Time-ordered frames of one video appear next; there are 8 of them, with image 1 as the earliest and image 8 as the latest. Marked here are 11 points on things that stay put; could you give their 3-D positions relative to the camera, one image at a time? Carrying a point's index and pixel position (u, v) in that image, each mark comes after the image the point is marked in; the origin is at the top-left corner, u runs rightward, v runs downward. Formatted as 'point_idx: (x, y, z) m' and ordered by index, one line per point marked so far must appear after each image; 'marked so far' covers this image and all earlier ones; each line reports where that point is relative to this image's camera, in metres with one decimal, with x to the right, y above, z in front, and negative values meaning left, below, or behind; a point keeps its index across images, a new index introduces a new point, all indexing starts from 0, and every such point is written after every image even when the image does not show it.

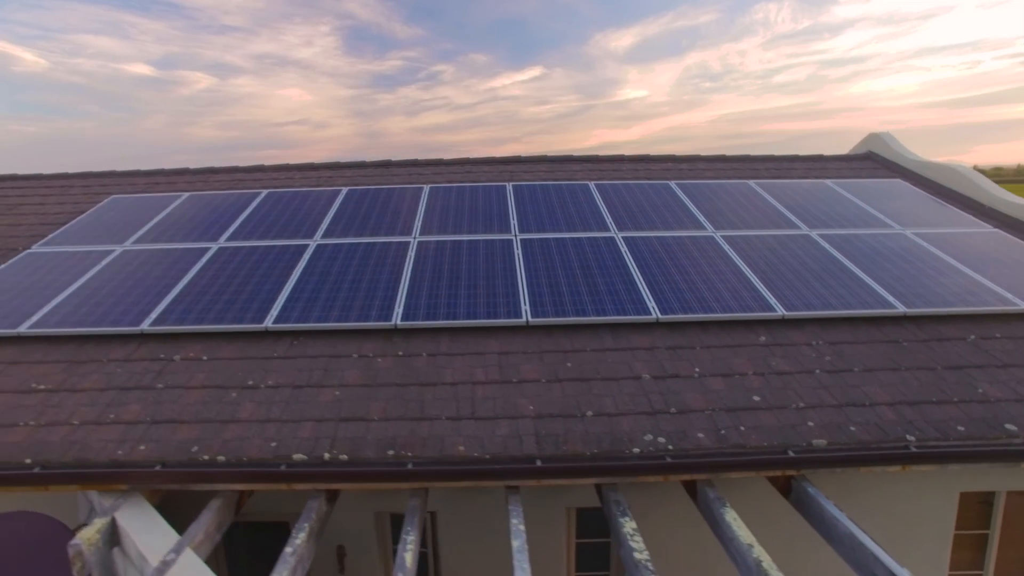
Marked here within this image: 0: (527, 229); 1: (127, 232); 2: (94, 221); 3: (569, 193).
0: (+0.3, +0.8, +7.7) m
1: (-5.7, +0.8, +8.0) m
2: (-6.5, +1.1, +8.4) m
3: (+1.0, +1.5, +8.8) m
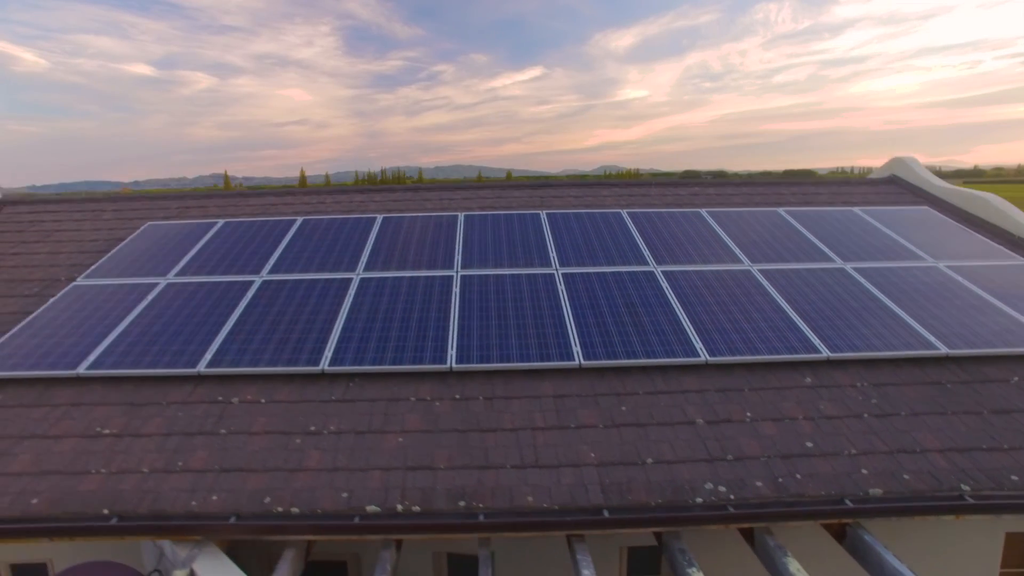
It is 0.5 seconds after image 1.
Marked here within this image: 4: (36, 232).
0: (+0.8, +0.3, +7.8) m
1: (-5.2, +0.4, +8.1) m
2: (-6.0, +0.6, +8.5) m
3: (+1.5, +1.1, +8.9) m
4: (-8.5, +1.0, +9.7) m
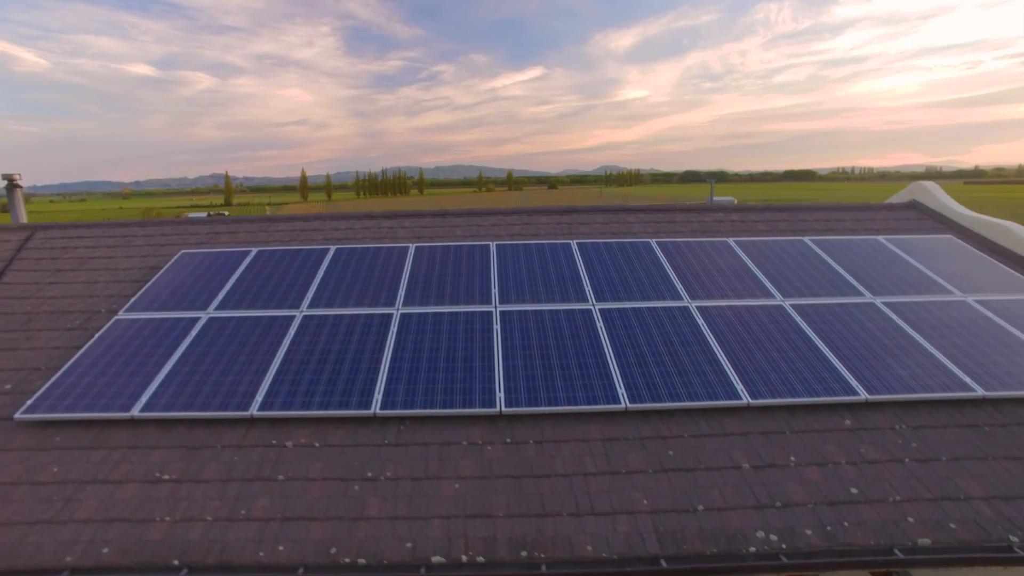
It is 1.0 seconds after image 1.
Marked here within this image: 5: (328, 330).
0: (+1.3, -0.2, +7.9) m
1: (-4.6, -0.1, +8.3) m
2: (-5.4, +0.1, +8.7) m
3: (+2.0, +0.6, +9.0) m
4: (-8.0, +0.5, +9.8) m
5: (-2.5, -0.6, +7.4) m
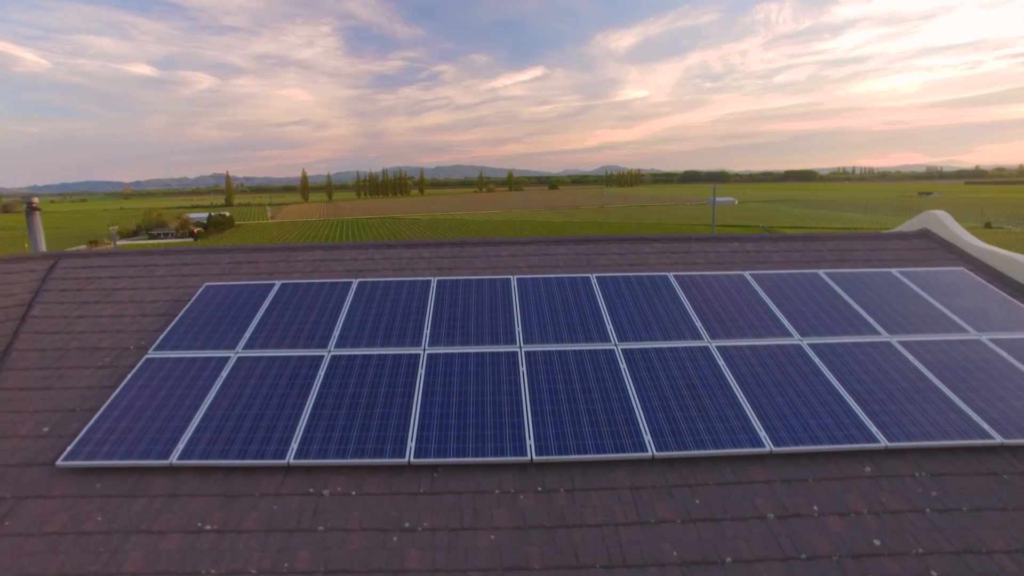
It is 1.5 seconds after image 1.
0: (+1.7, -0.7, +8.0) m
1: (-4.3, -0.7, +8.4) m
2: (-5.1, -0.4, +8.8) m
3: (+2.4, 0.0, +9.1) m
4: (-7.7, 0.0, +10.0) m
5: (-2.1, -1.2, +7.5) m
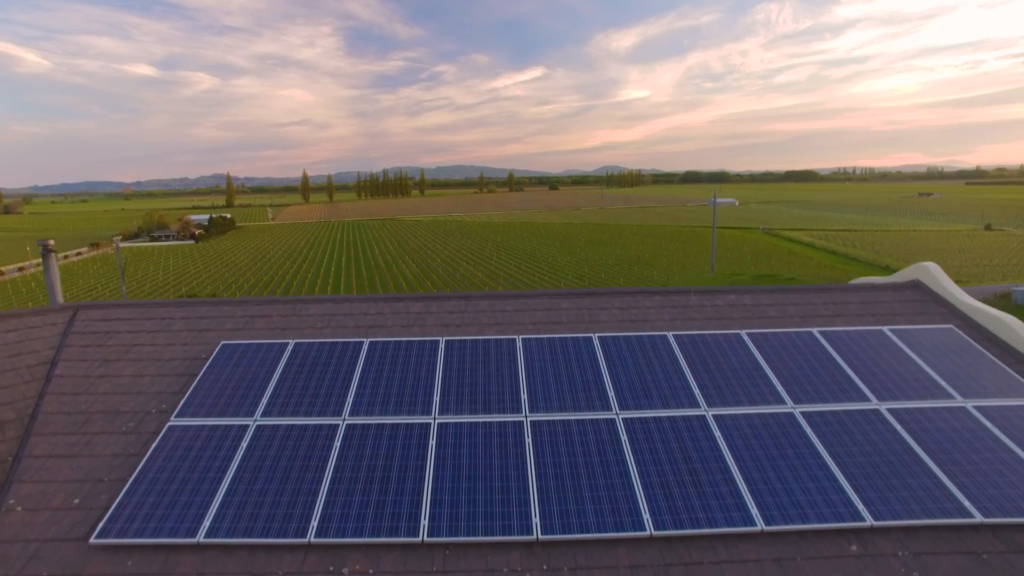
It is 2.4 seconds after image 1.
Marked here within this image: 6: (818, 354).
0: (+1.7, -1.8, +8.4) m
1: (-4.2, -1.8, +8.8) m
2: (-5.0, -1.5, +9.2) m
3: (+2.5, -1.1, +9.5) m
4: (-7.6, -1.1, +10.4) m
5: (-2.1, -2.2, +7.9) m
6: (+5.3, -1.2, +9.5) m
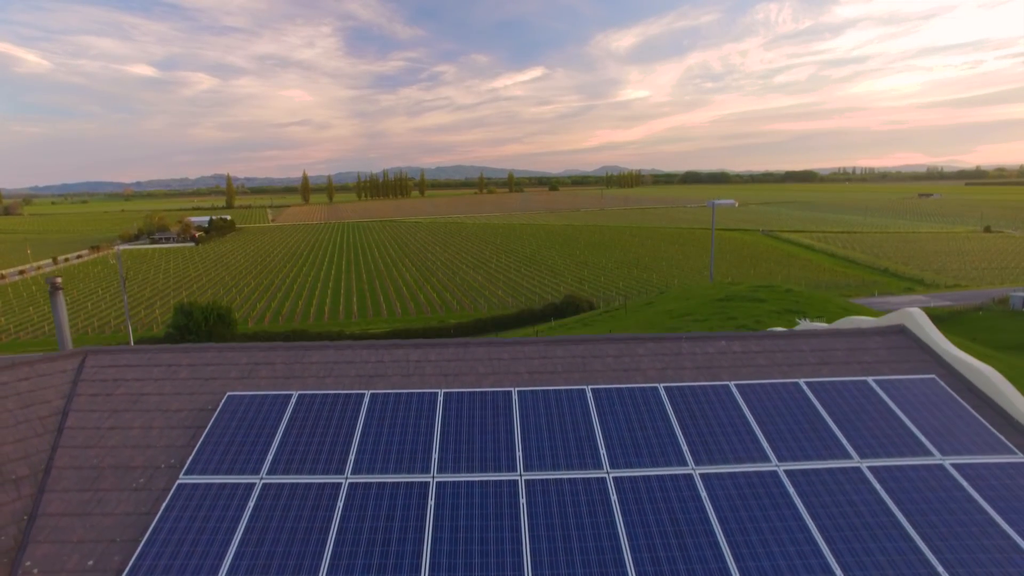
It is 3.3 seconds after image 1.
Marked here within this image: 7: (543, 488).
0: (+1.7, -2.8, +8.7) m
1: (-4.3, -2.8, +9.1) m
2: (-5.1, -2.5, +9.5) m
3: (+2.4, -2.1, +9.8) m
4: (-7.7, -2.1, +10.7) m
5: (-2.1, -3.2, +8.2) m
6: (+5.3, -2.2, +9.8) m
7: (+0.5, -3.1, +8.3) m
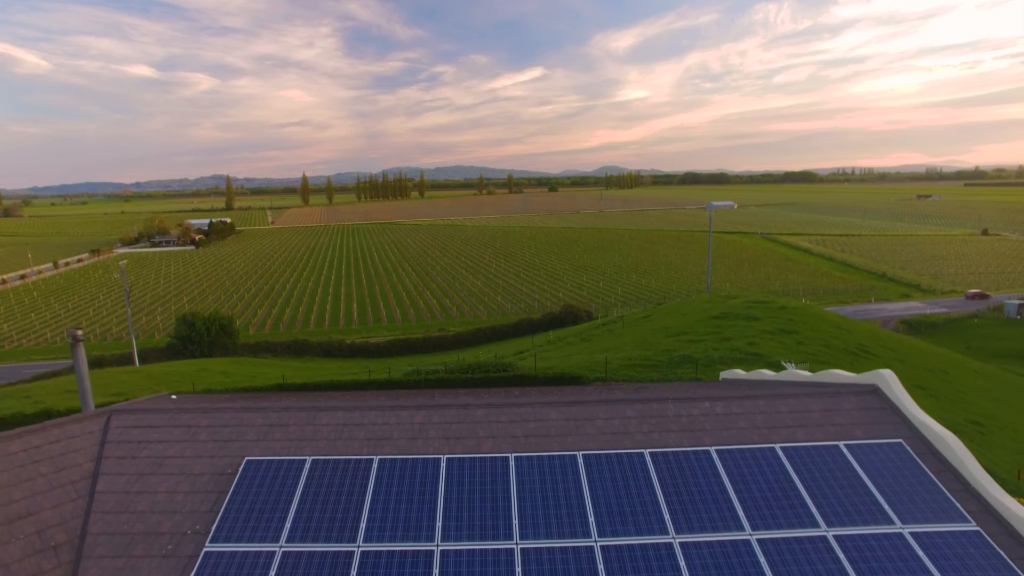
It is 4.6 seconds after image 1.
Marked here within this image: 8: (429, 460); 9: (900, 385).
0: (+1.6, -4.3, +9.6) m
1: (-4.3, -4.2, +9.9) m
2: (-5.1, -4.0, +10.3) m
3: (+2.3, -3.5, +10.7) m
4: (-7.7, -3.6, +11.5) m
5: (-2.2, -4.7, +9.0) m
6: (+5.2, -3.6, +10.6) m
7: (+0.4, -4.5, +9.1) m
8: (-1.7, -3.5, +10.9) m
9: (+9.0, -2.2, +12.6) m
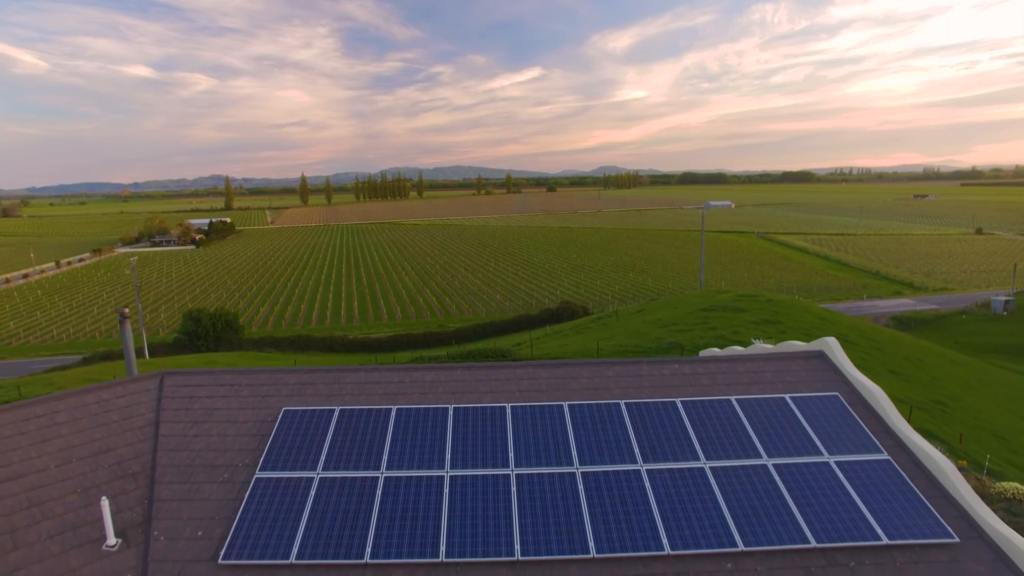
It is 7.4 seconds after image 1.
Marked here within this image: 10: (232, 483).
0: (+1.5, -3.7, +11.6) m
1: (-4.4, -3.7, +12.0) m
2: (-5.2, -3.4, +12.4) m
3: (+2.3, -3.0, +12.7) m
4: (-7.8, -3.0, +13.5) m
5: (-2.3, -4.1, +11.1) m
6: (+5.1, -3.0, +12.7) m
7: (+0.4, -4.0, +11.2) m
8: (-1.8, -2.9, +13.0) m
9: (+8.9, -1.6, +14.6) m
10: (-6.0, -4.2, +11.5) m
